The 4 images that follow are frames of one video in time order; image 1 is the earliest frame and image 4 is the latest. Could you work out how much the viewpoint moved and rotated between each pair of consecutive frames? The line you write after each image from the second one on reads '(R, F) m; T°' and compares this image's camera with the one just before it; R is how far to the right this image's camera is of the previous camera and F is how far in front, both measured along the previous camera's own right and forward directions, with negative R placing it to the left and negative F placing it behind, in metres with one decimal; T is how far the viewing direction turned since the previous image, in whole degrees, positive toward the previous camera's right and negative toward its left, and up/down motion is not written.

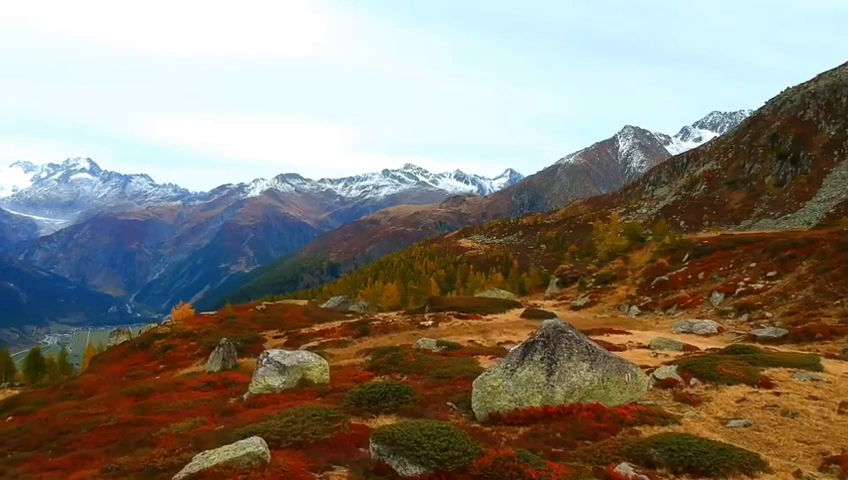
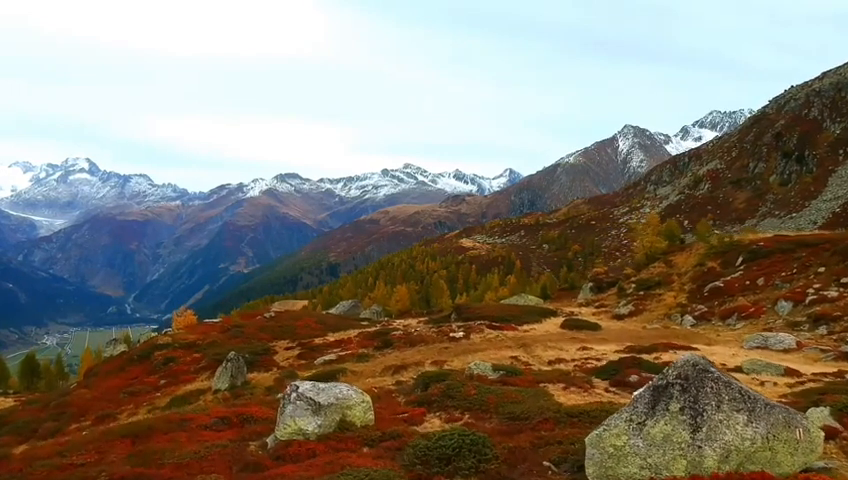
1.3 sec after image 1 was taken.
(-3.6, +7.0) m; 0°
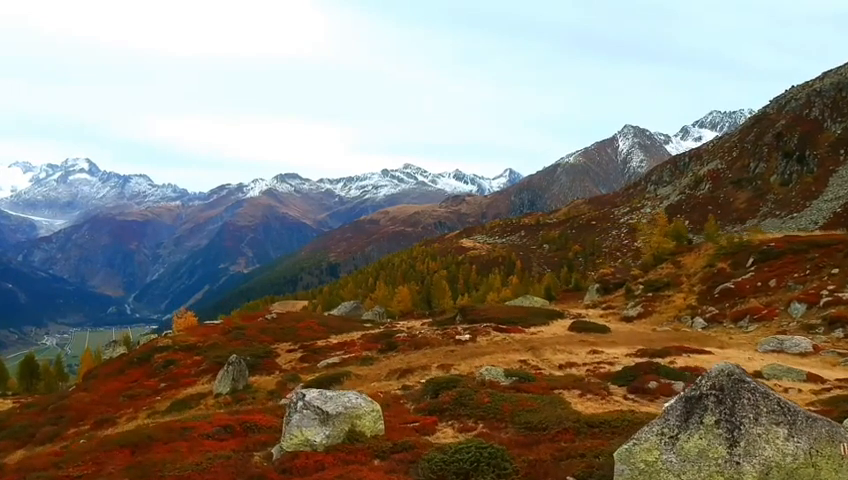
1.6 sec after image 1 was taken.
(-0.6, +1.3) m; 0°
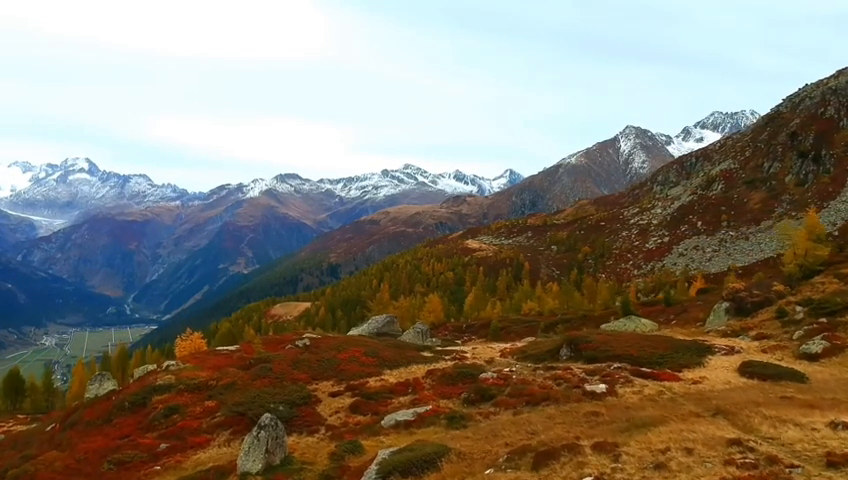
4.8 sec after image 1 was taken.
(-9.2, +18.8) m; 0°
